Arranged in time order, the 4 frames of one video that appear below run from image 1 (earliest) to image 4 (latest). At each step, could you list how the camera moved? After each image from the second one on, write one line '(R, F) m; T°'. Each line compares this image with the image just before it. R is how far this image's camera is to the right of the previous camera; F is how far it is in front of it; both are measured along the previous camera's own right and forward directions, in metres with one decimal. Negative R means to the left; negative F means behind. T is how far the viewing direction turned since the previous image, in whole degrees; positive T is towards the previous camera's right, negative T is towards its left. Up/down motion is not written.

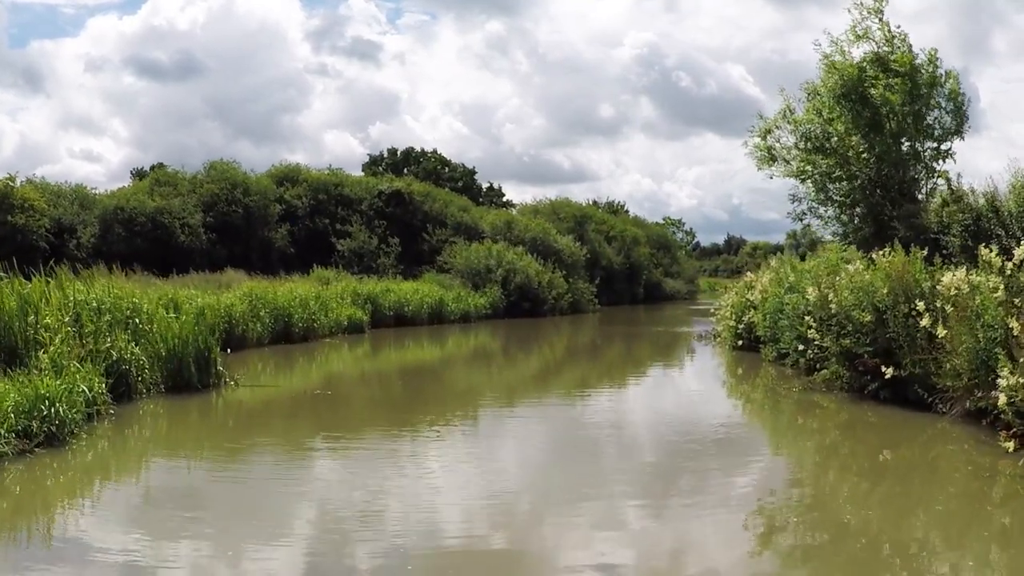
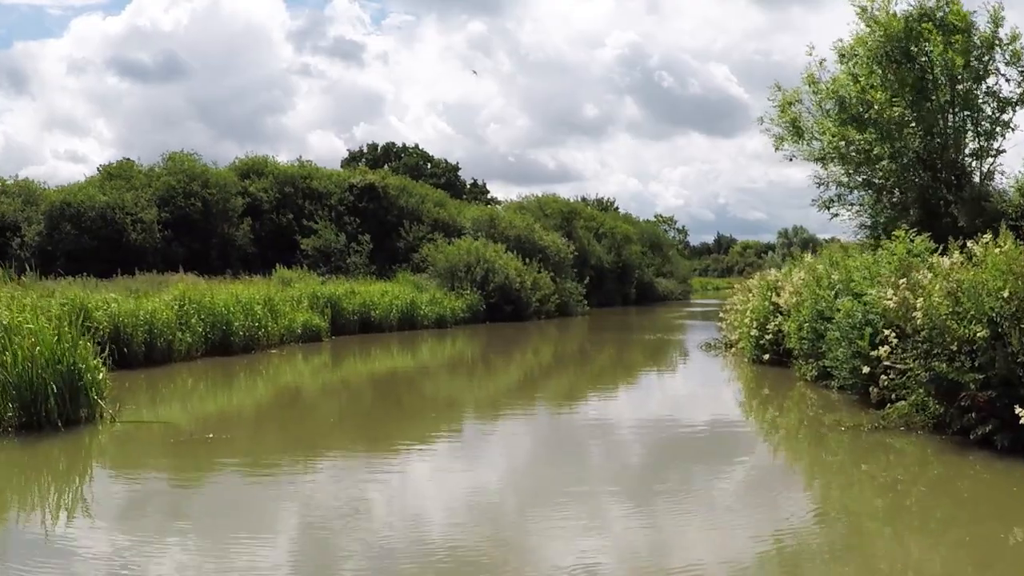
(+0.1, +1.2) m; +1°
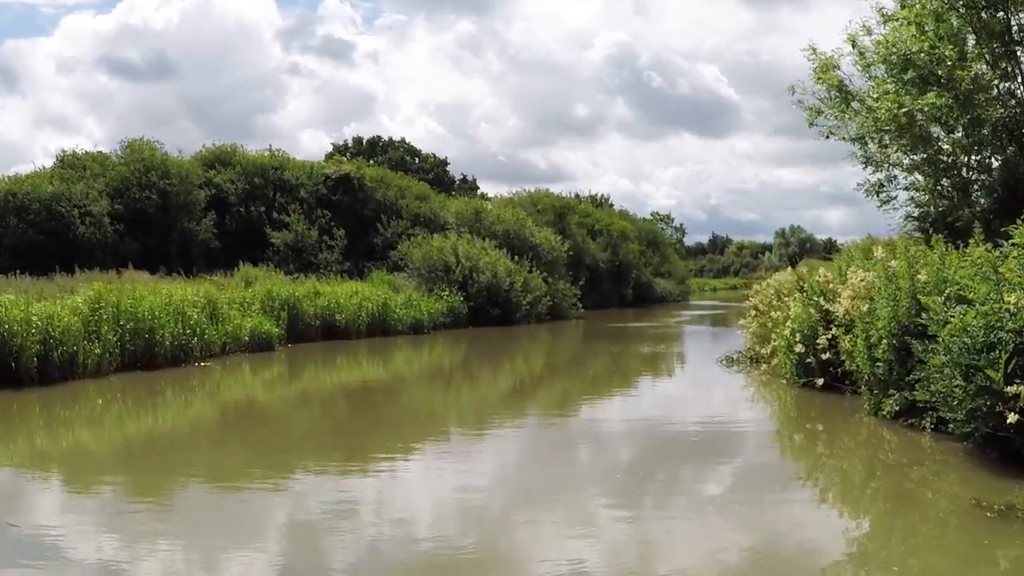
(+0.1, +1.2) m; +1°
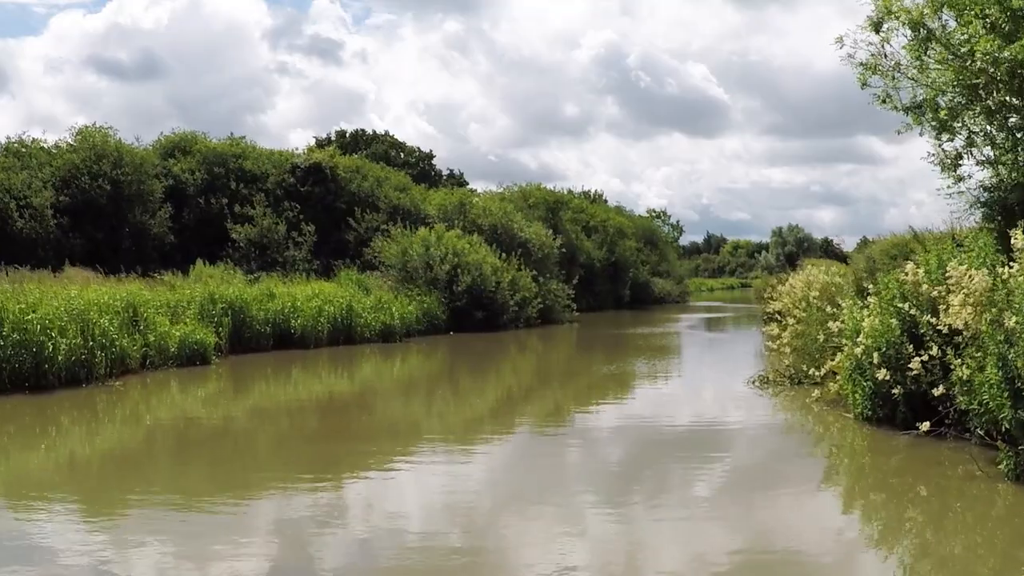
(0.0, +1.1) m; +1°
